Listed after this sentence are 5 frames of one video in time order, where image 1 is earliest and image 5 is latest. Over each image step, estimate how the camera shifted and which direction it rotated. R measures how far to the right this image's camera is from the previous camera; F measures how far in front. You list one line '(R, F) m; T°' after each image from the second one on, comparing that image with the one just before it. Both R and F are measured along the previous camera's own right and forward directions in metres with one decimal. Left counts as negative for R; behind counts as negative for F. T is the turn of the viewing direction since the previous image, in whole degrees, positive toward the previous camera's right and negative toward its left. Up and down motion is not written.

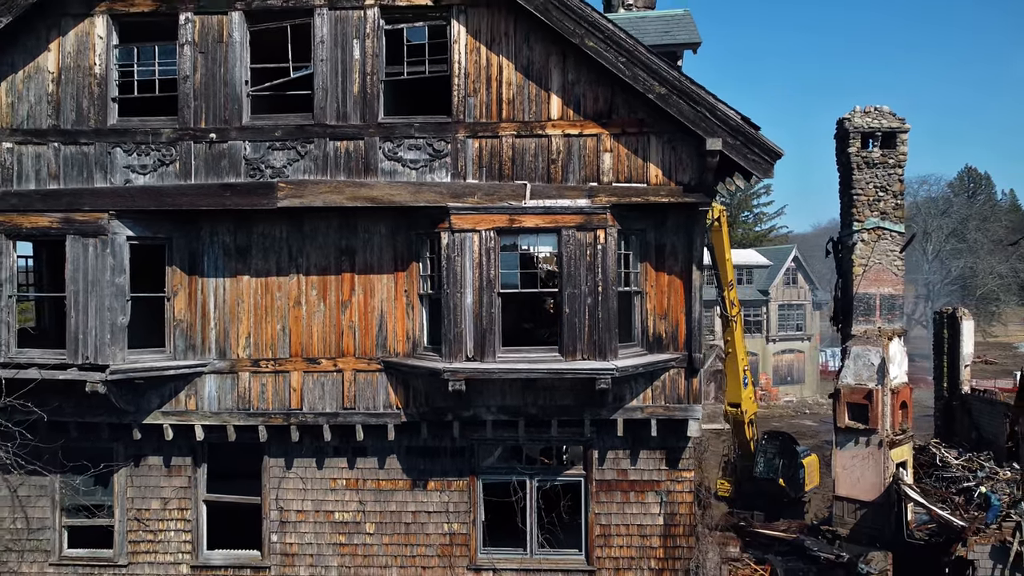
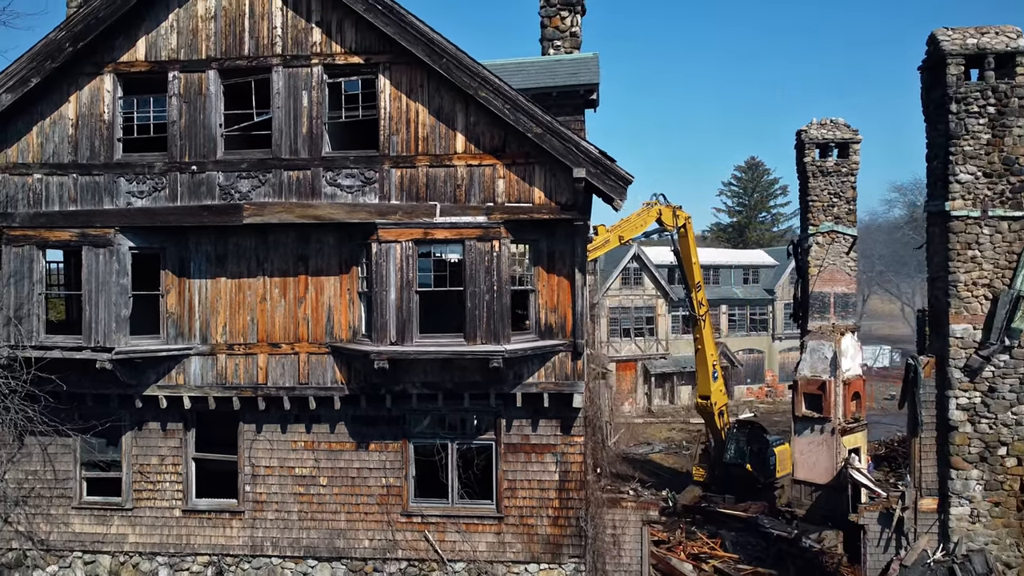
(+1.6, -2.0) m; -2°
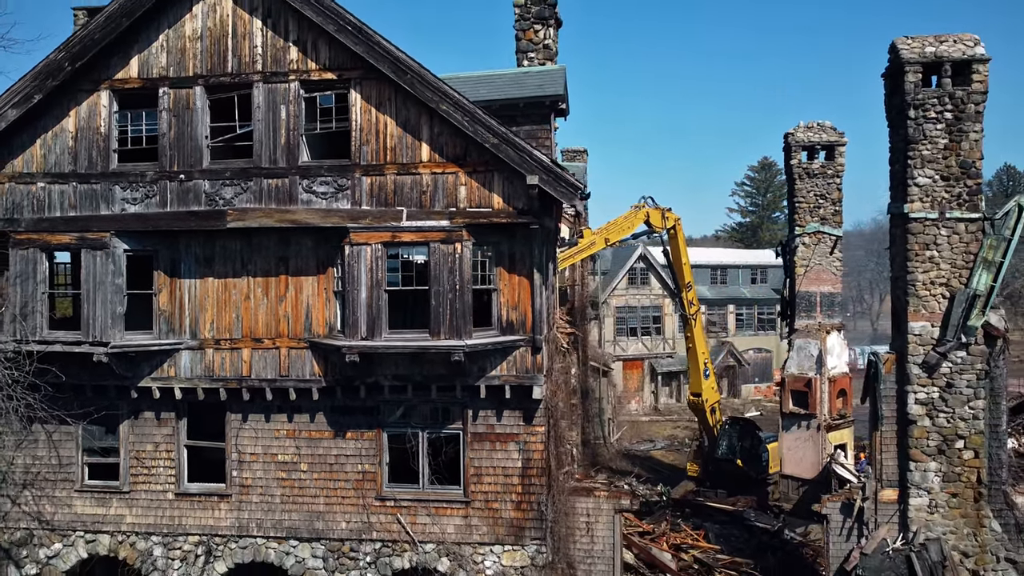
(+0.9, -0.7) m; -1°
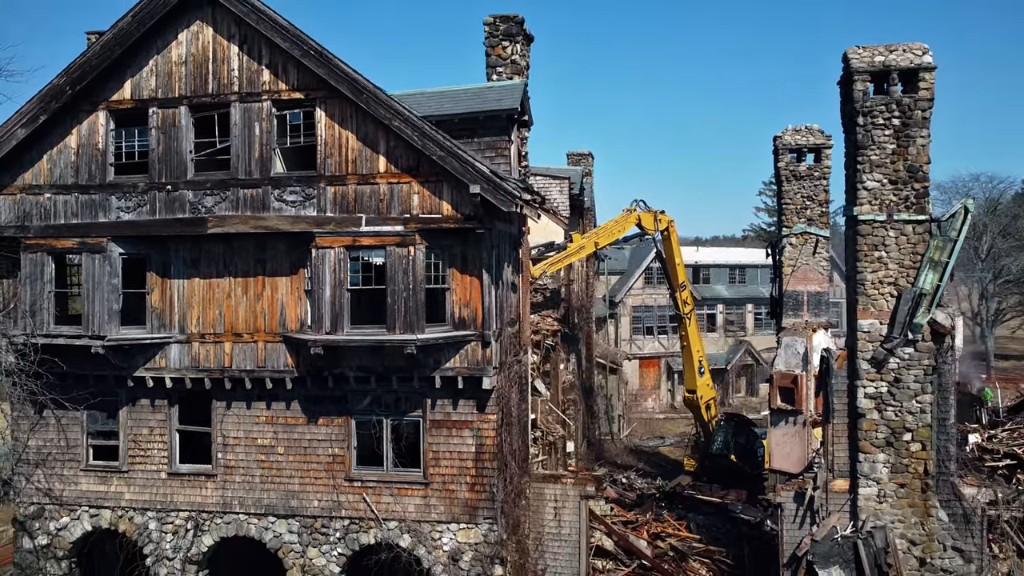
(+1.4, -1.0) m; -3°
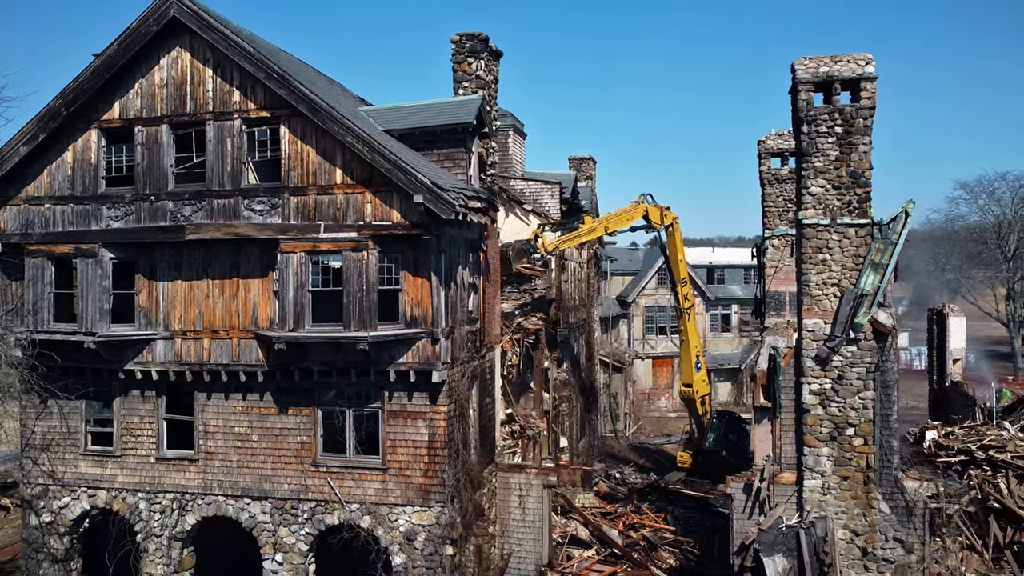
(+1.6, -0.9) m; -3°
